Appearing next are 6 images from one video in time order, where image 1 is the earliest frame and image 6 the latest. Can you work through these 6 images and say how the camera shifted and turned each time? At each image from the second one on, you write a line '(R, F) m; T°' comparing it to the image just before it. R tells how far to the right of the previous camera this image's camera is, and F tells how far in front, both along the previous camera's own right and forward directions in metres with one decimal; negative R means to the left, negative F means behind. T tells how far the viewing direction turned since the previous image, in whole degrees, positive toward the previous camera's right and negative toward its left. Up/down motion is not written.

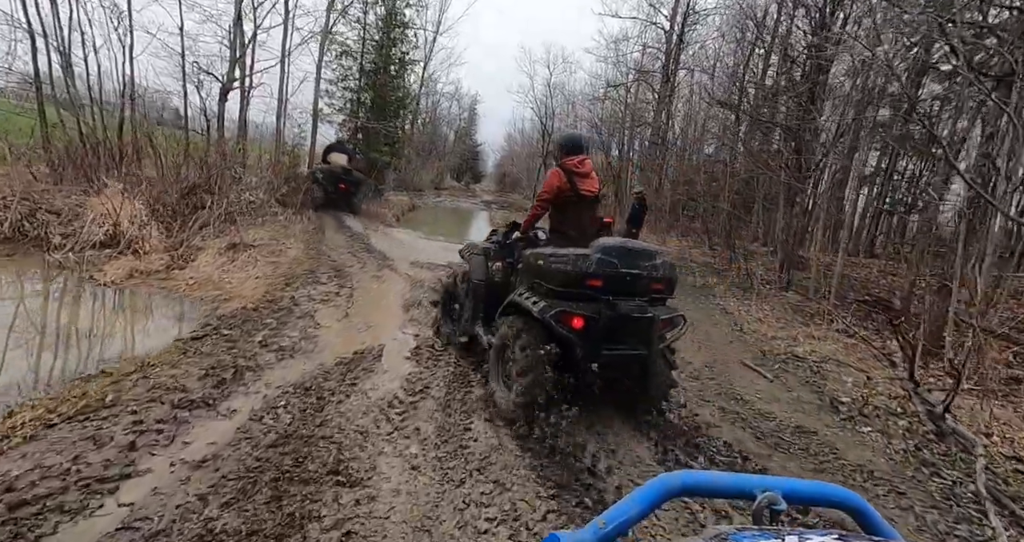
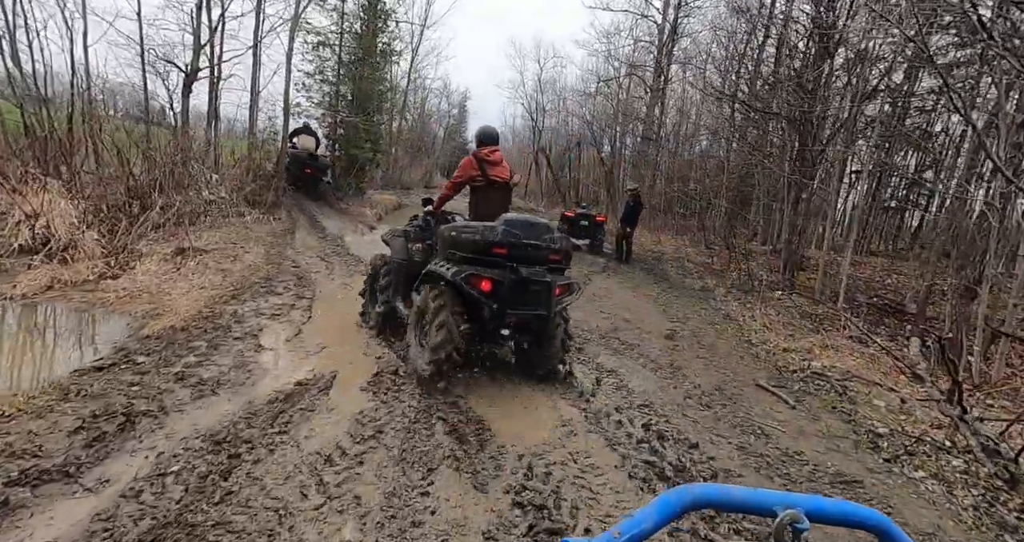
(+0.1, +0.7) m; +1°
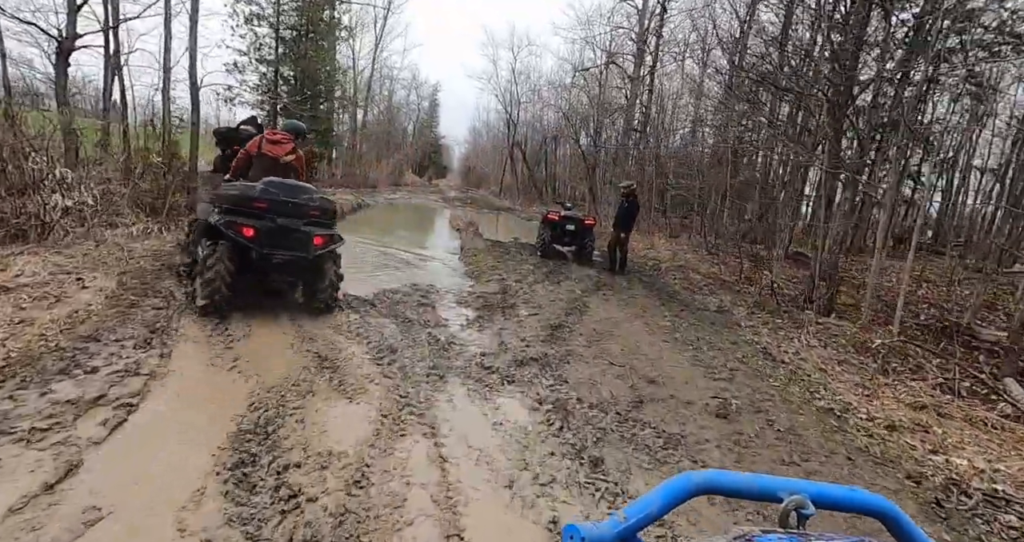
(0.0, +2.1) m; +2°
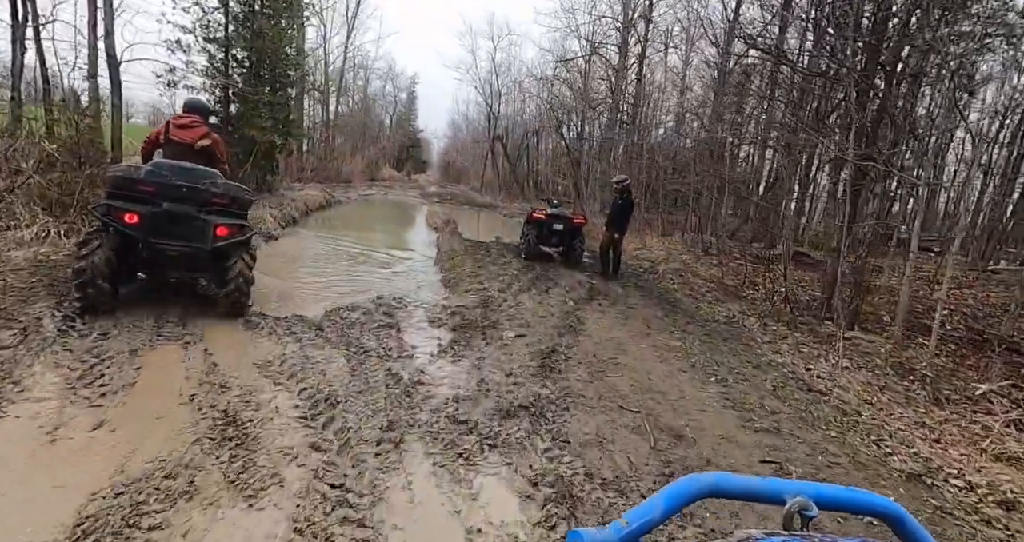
(0.0, +1.2) m; +2°
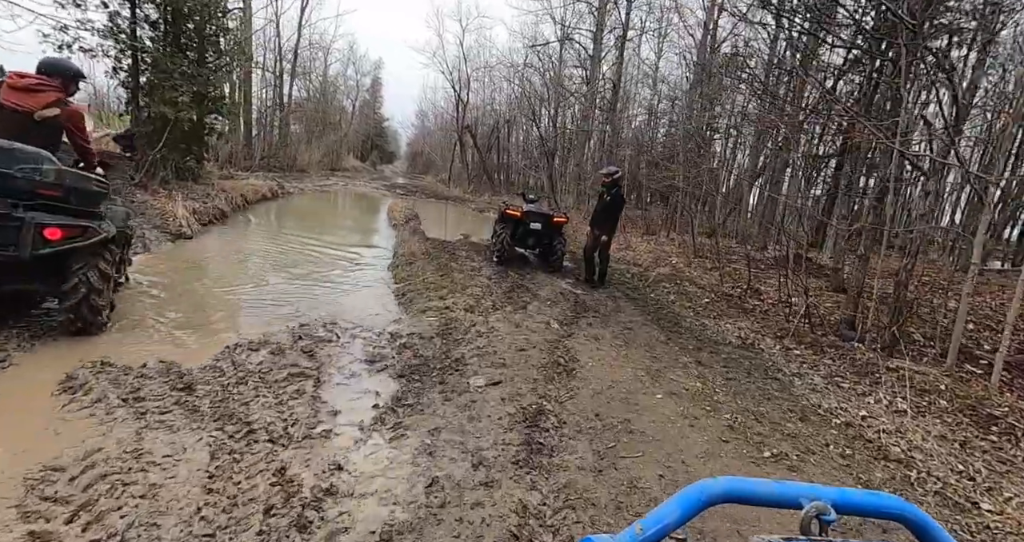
(0.0, +1.6) m; +3°
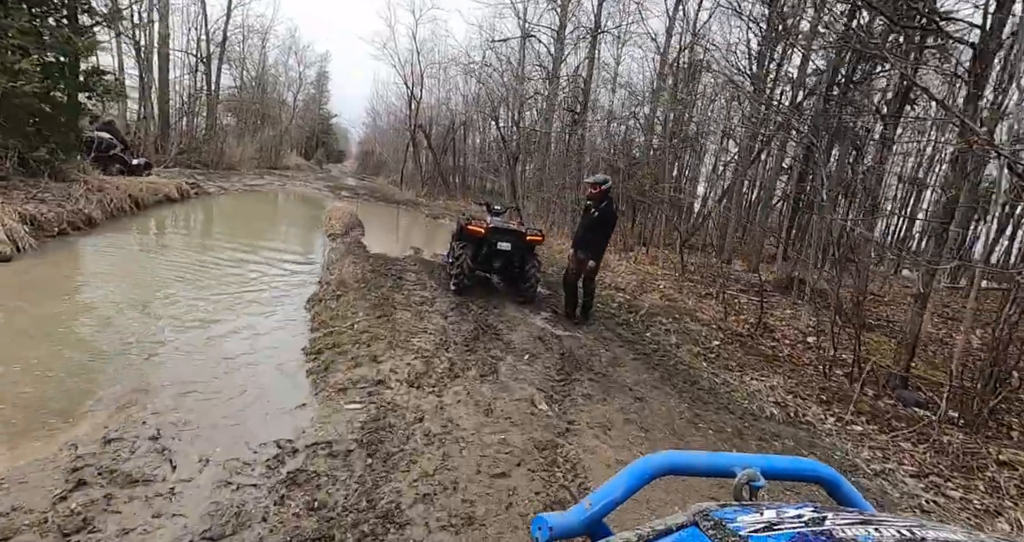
(-0.1, +2.0) m; +4°
